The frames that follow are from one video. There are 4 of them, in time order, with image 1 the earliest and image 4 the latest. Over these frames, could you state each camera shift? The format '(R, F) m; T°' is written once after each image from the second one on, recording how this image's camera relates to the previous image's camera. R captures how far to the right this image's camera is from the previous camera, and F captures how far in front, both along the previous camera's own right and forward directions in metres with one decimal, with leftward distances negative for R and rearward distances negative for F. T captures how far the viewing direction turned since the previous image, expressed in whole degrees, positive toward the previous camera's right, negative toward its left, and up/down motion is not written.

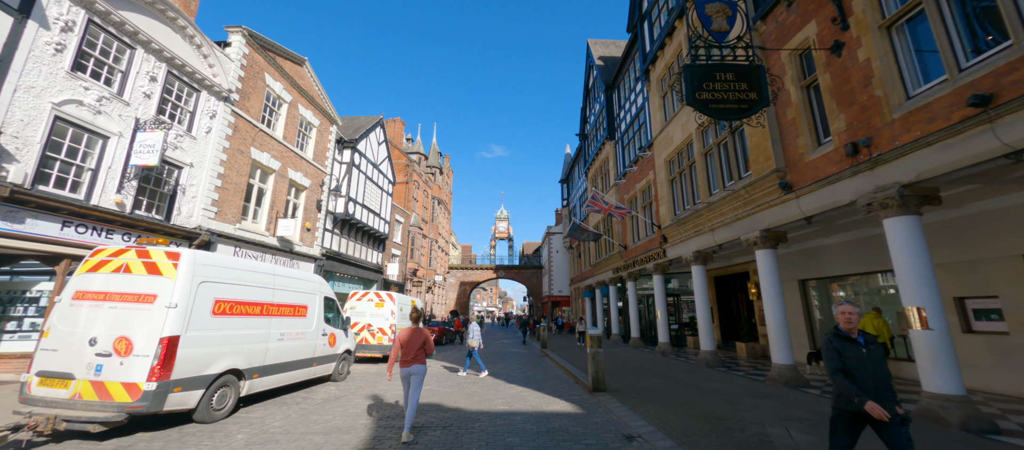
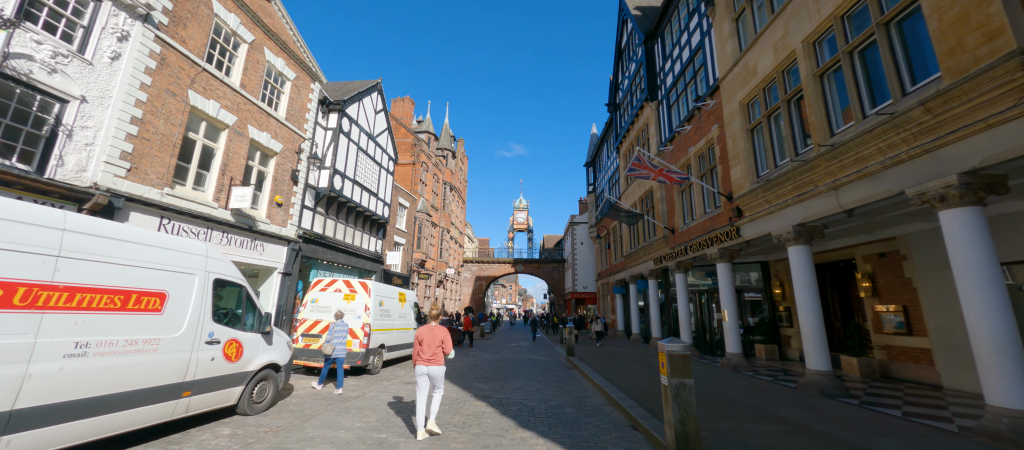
(+0.1, +3.4) m; -3°
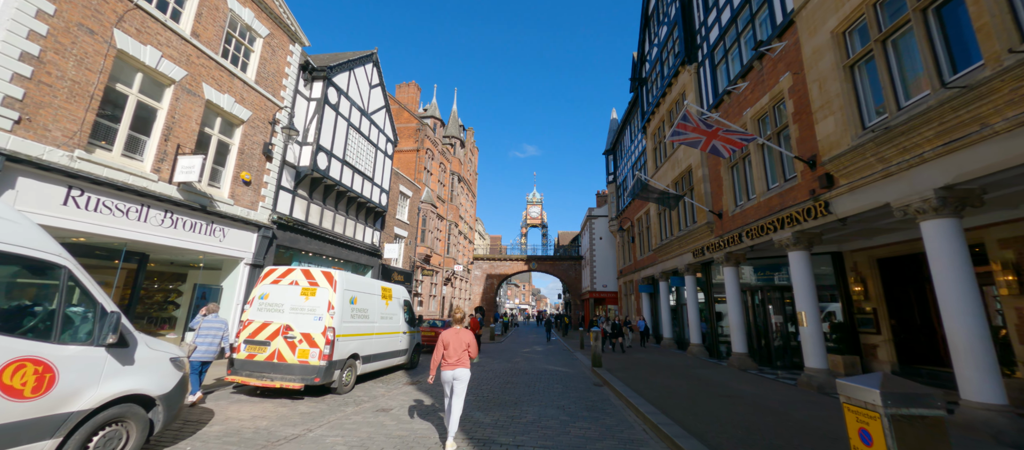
(0.0, +2.4) m; -2°
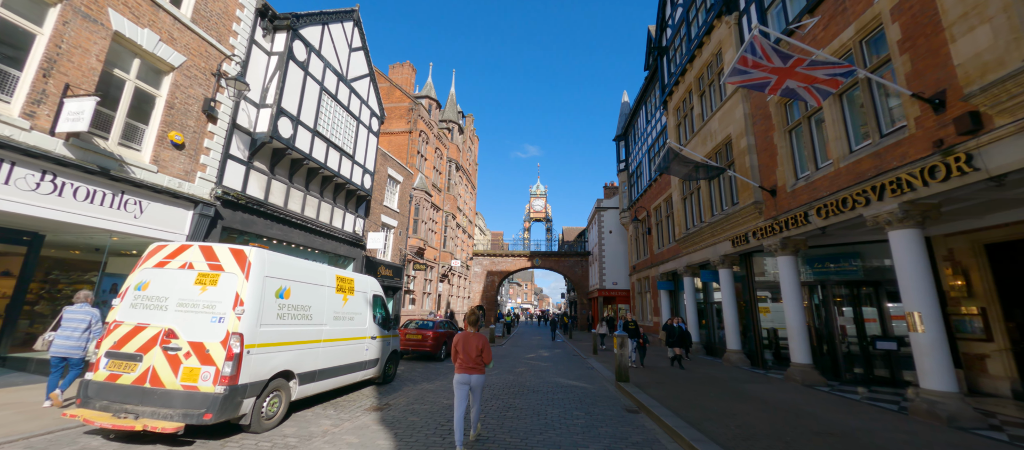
(0.0, +2.3) m; 0°
